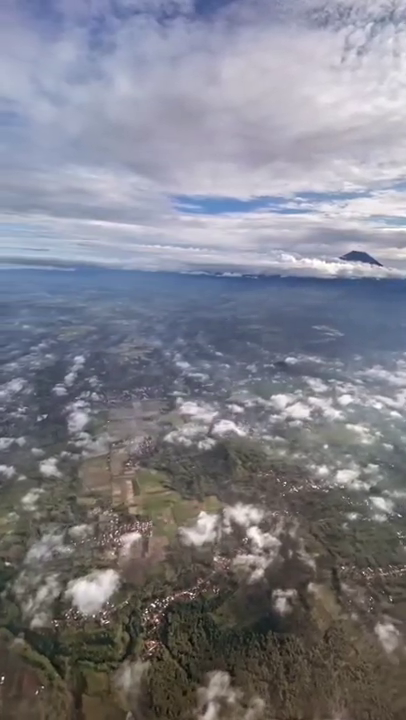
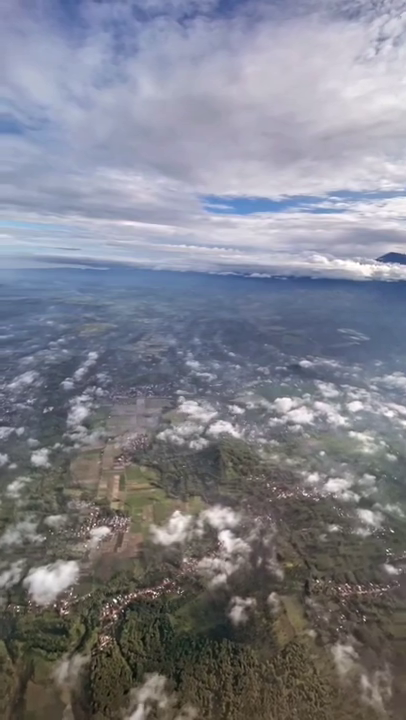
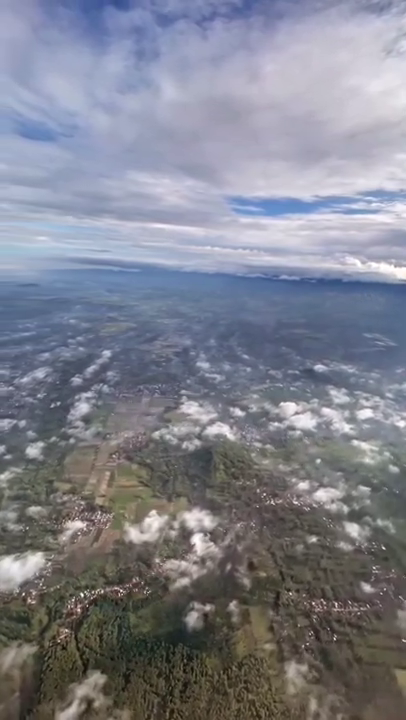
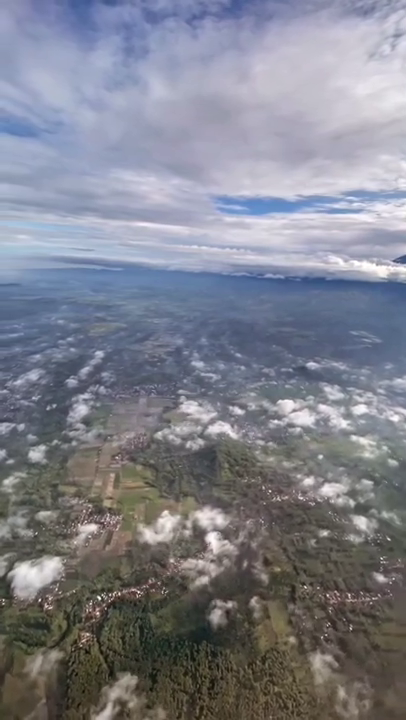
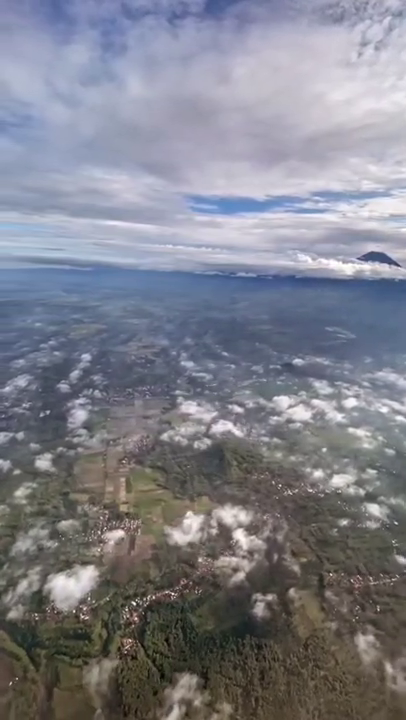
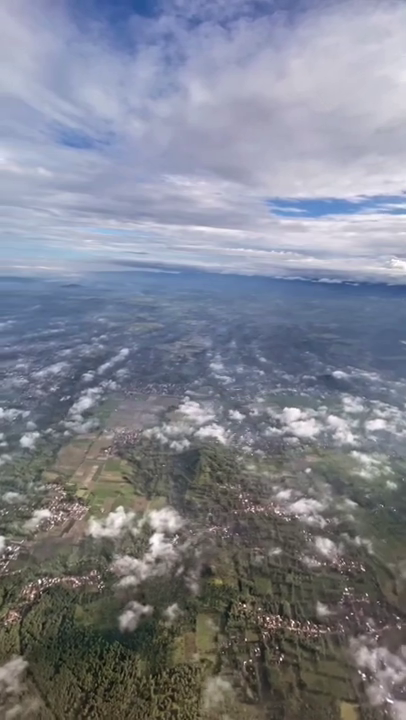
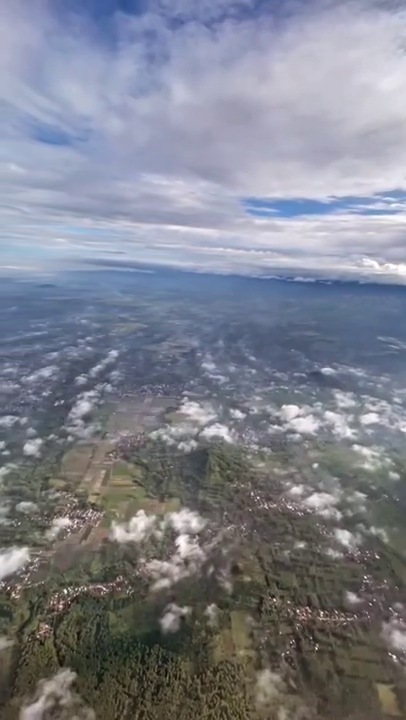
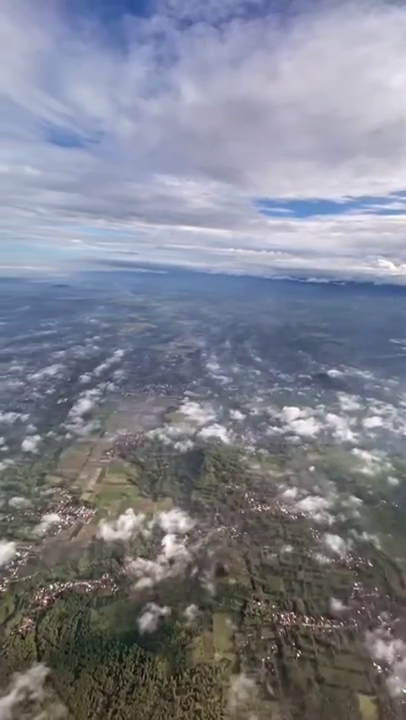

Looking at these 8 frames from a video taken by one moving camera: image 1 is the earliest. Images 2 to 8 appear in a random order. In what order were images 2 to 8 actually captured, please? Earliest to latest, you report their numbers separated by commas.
5, 2, 4, 3, 7, 8, 6
